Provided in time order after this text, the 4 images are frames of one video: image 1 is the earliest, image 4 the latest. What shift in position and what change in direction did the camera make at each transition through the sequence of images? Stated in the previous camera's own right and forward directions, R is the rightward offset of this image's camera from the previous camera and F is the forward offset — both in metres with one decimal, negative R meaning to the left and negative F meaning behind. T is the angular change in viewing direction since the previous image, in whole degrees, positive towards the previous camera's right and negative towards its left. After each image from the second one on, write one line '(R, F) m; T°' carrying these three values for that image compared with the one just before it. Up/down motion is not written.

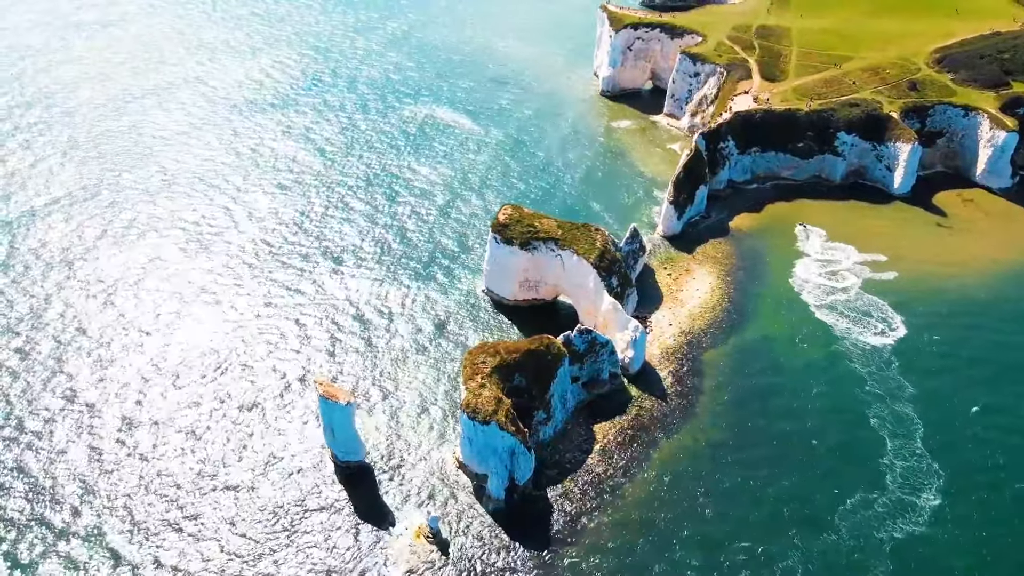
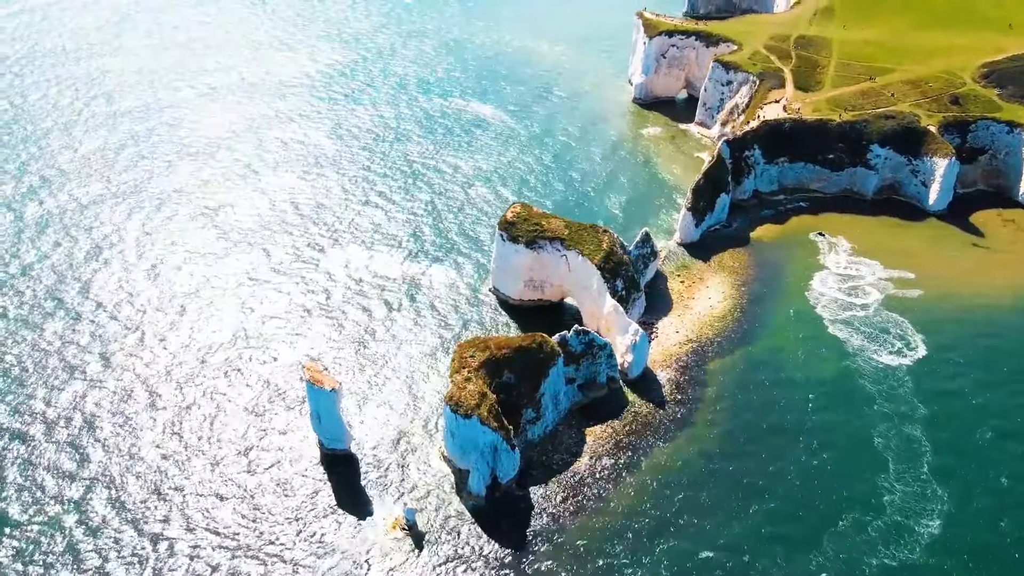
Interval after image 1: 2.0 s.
(+3.9, +0.7) m; -4°
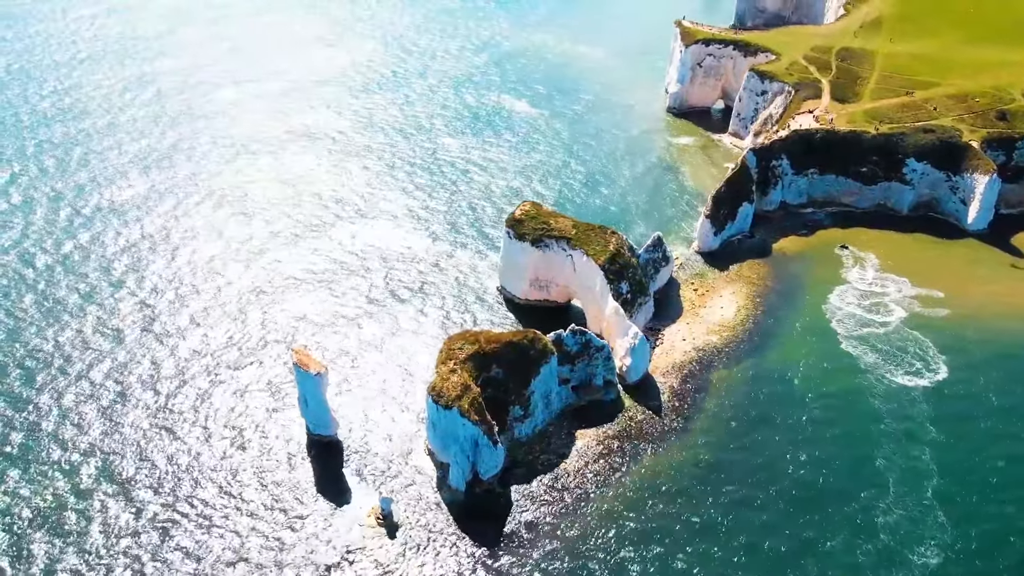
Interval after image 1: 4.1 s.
(+4.1, +0.9) m; -5°
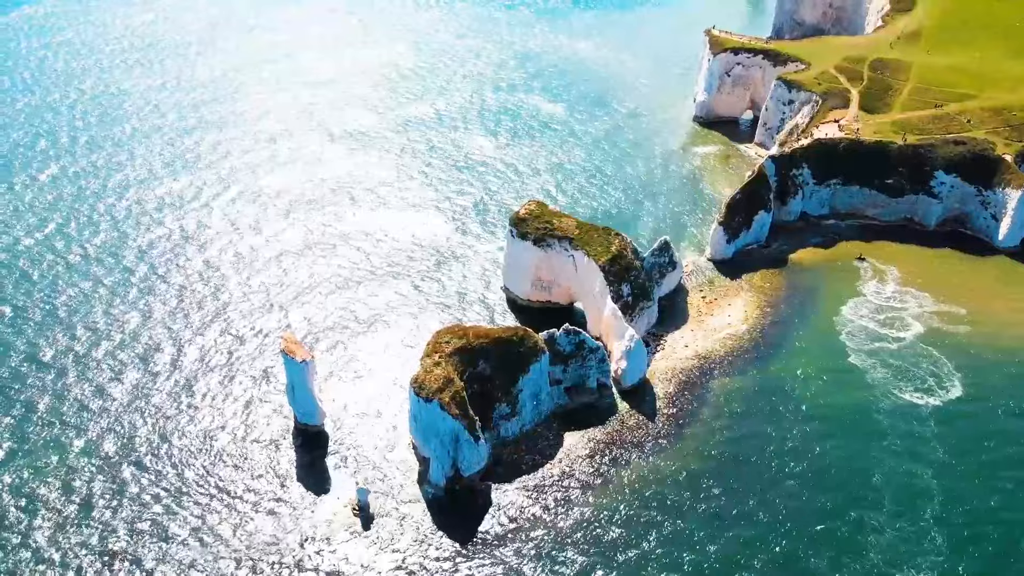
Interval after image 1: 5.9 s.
(+3.5, +0.9) m; -4°
